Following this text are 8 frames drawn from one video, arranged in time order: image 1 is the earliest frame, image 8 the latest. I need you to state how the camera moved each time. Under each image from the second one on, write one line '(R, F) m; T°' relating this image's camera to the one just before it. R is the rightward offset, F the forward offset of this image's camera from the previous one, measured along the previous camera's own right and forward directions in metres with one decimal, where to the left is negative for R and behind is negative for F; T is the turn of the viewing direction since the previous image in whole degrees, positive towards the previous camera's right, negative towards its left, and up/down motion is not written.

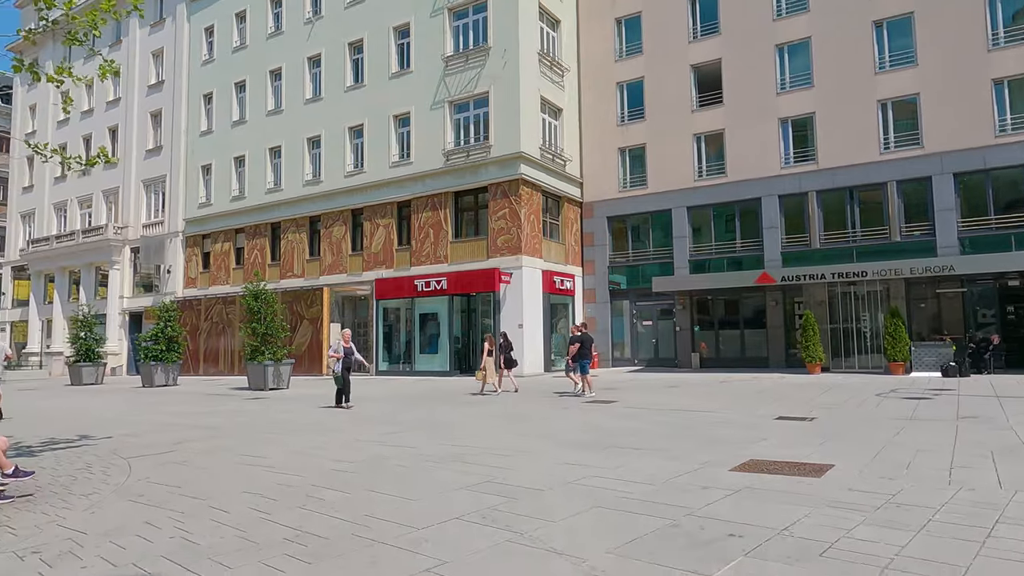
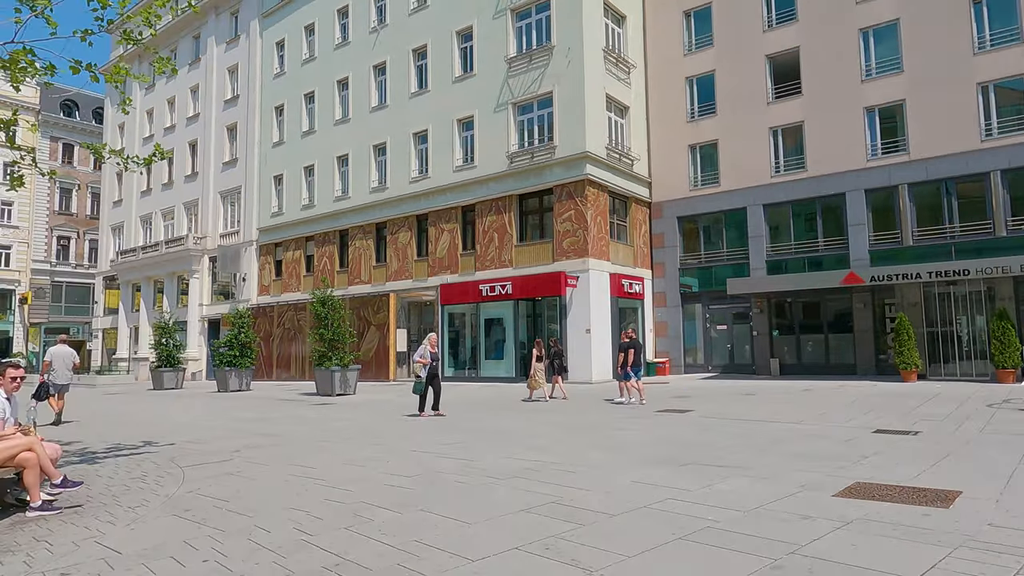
(0.0, +0.6) m; -6°
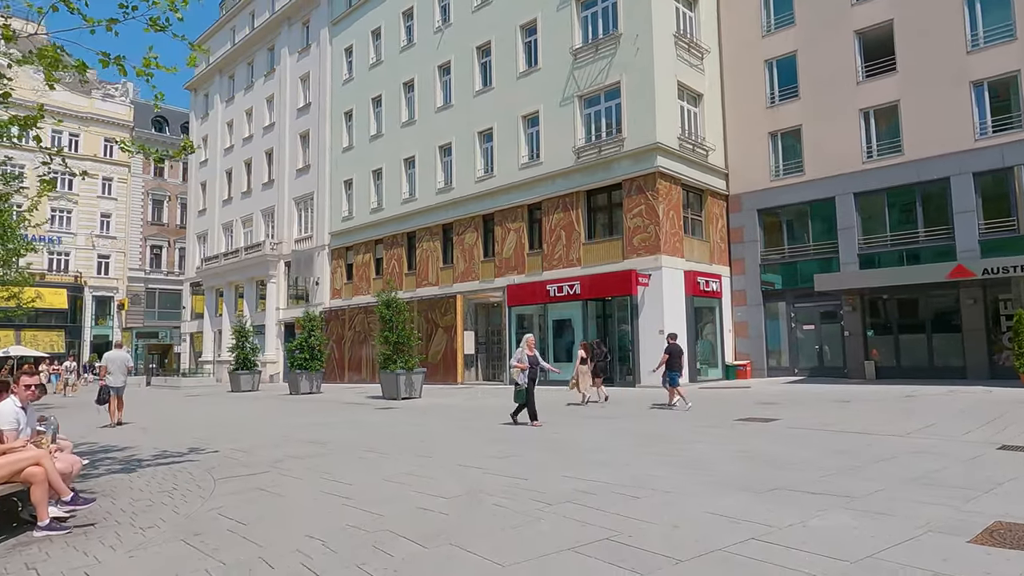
(+0.2, +0.8) m; -6°
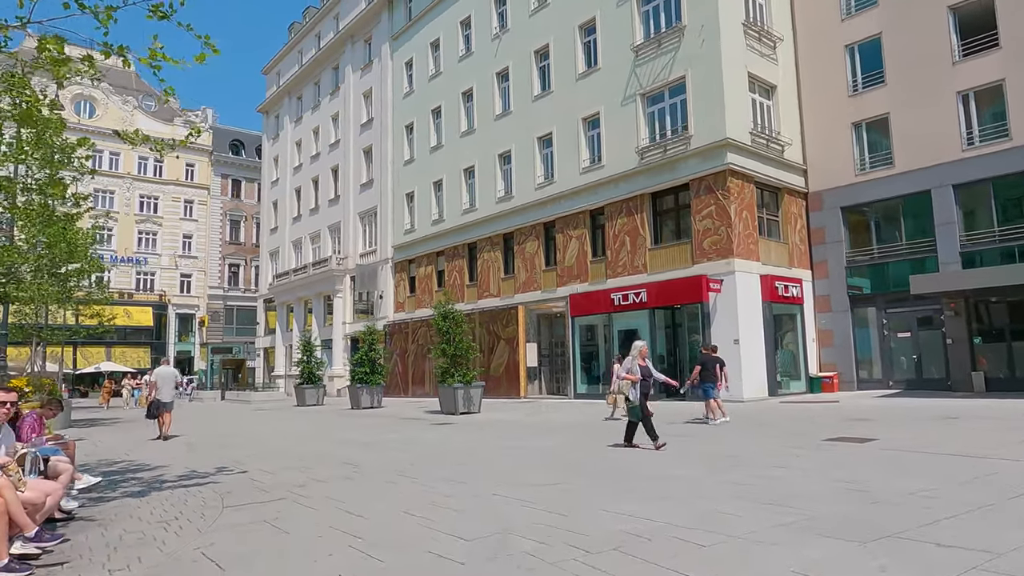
(+0.3, +1.0) m; -6°
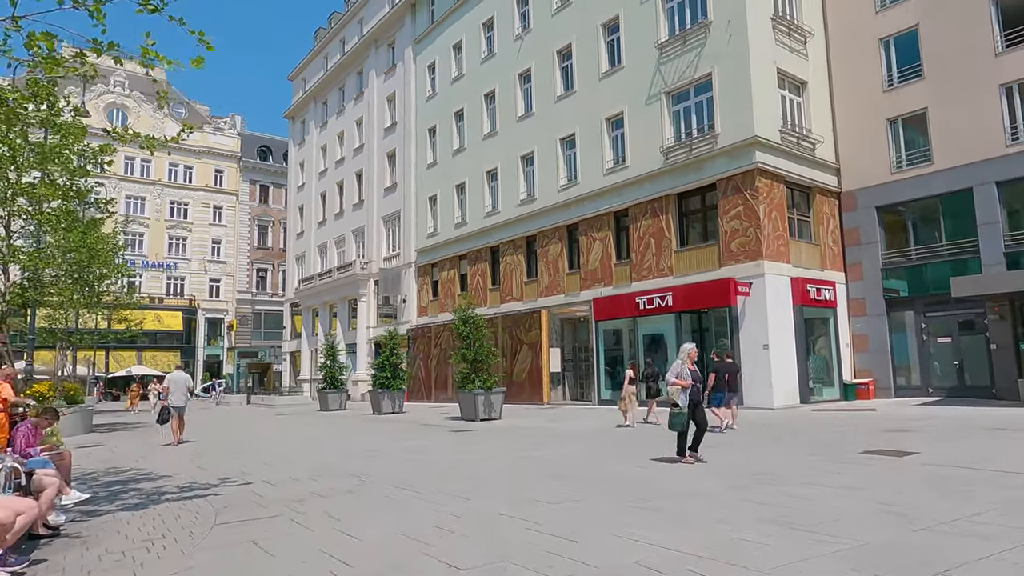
(+0.2, +0.4) m; -2°
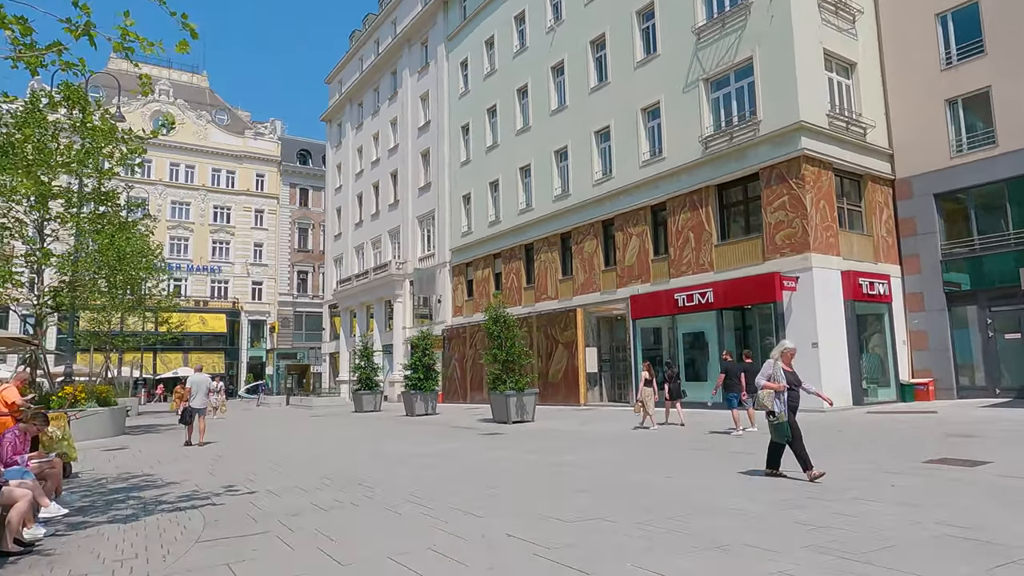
(+0.3, +0.7) m; -4°
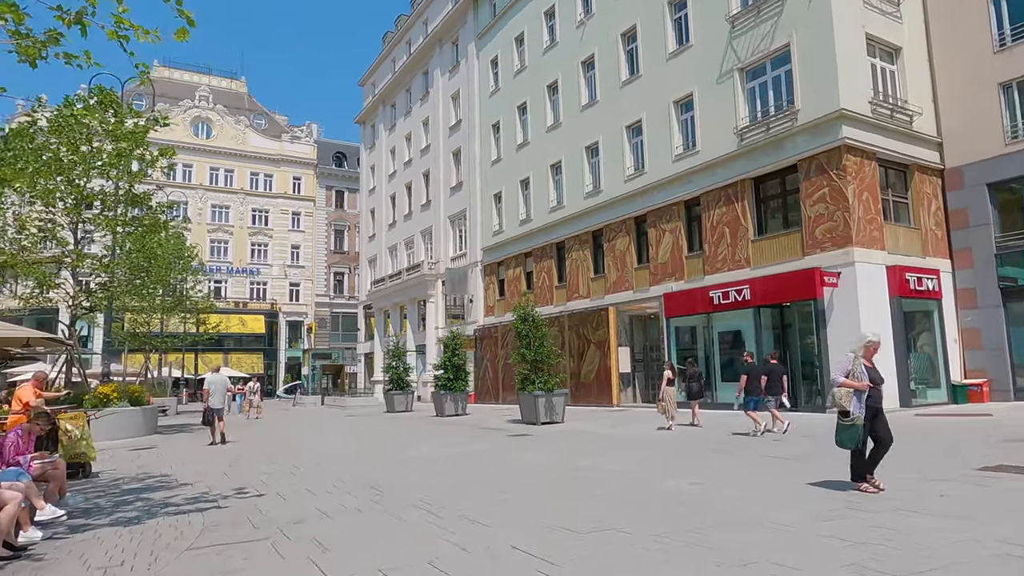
(+0.2, +0.4) m; -3°
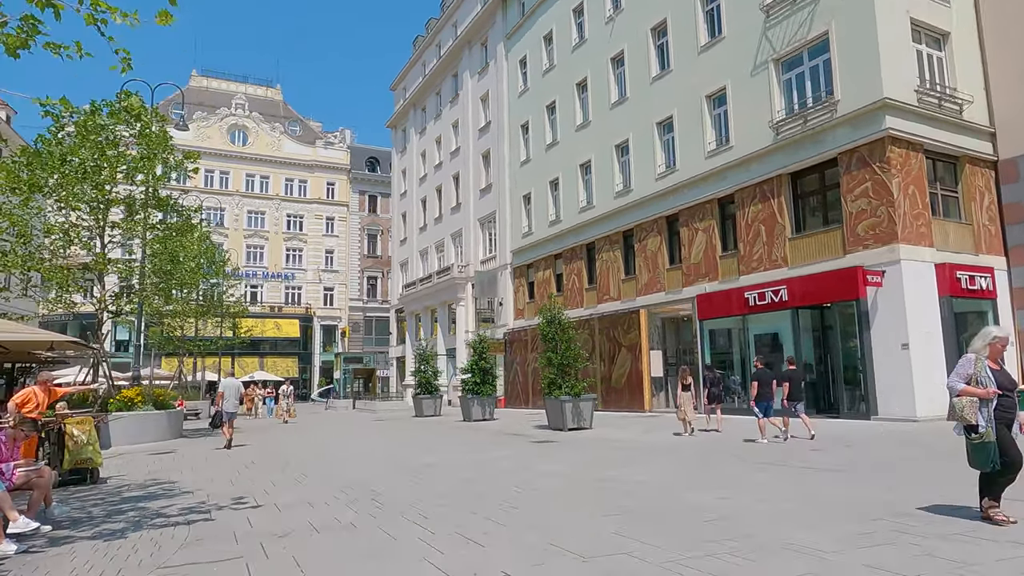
(+0.3, +0.5) m; -3°
